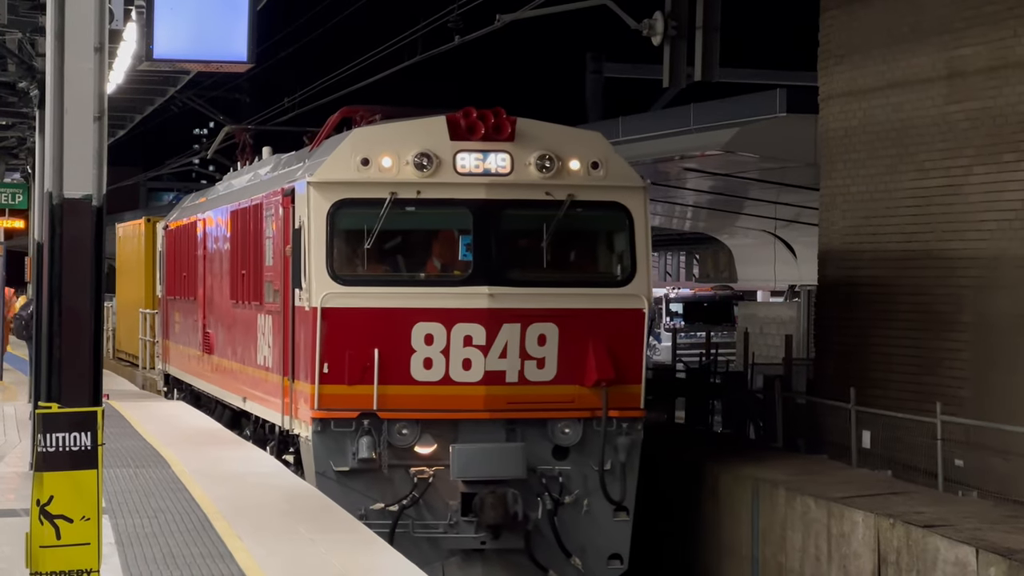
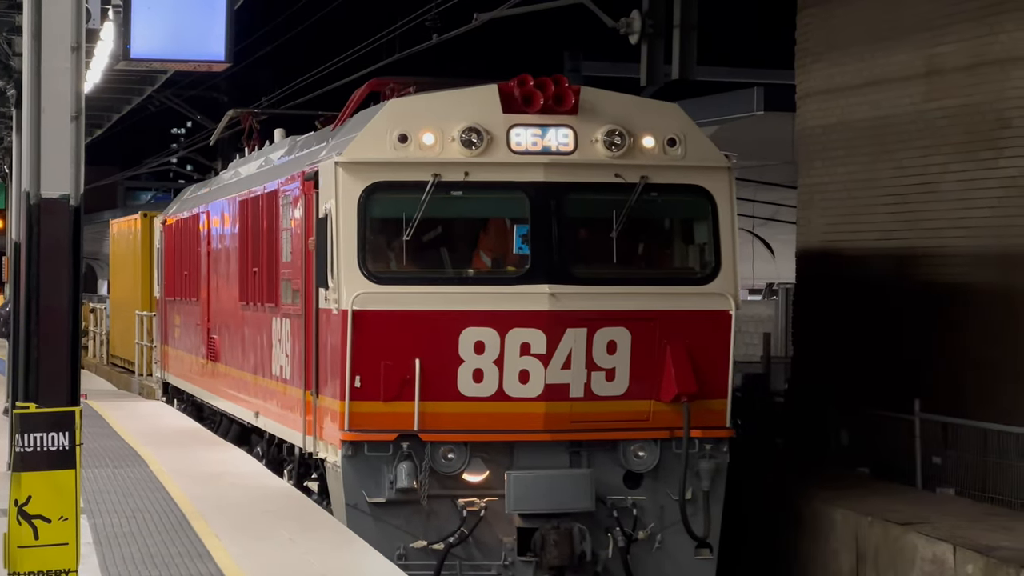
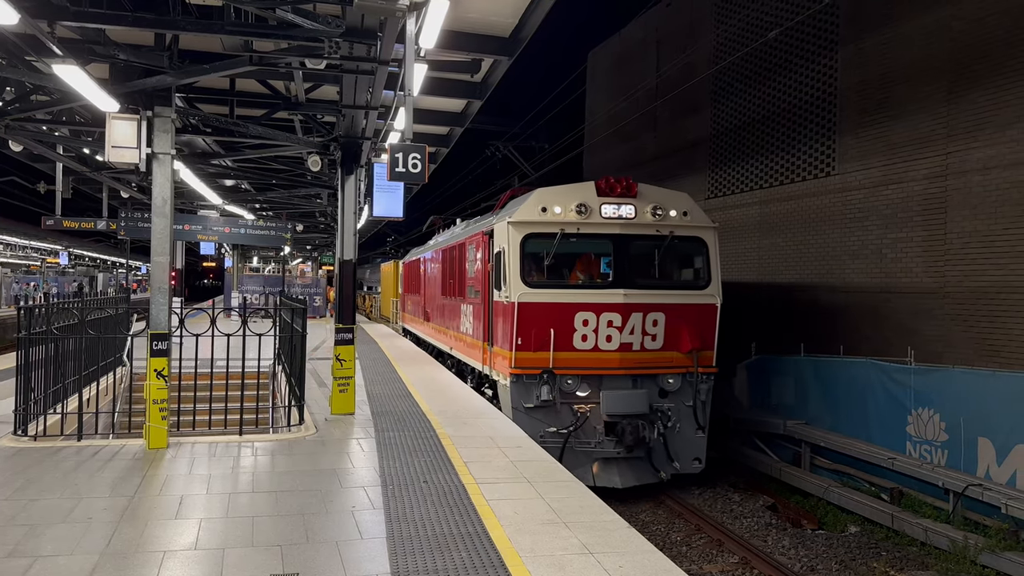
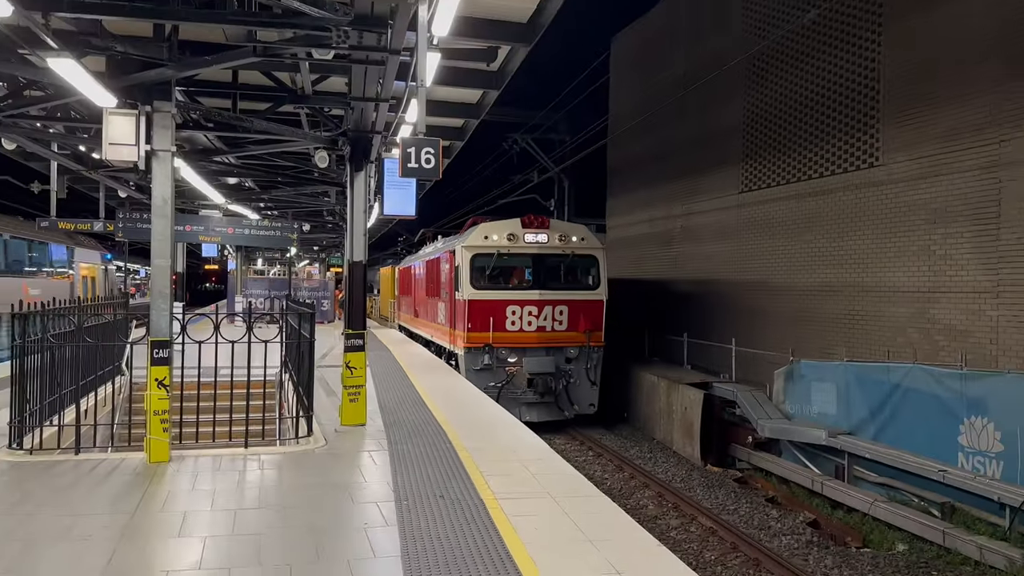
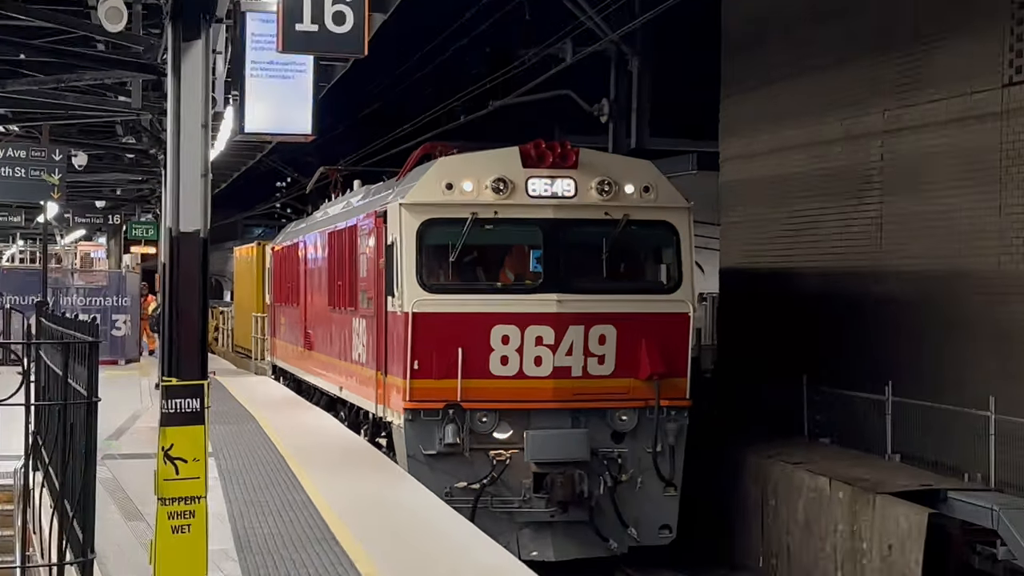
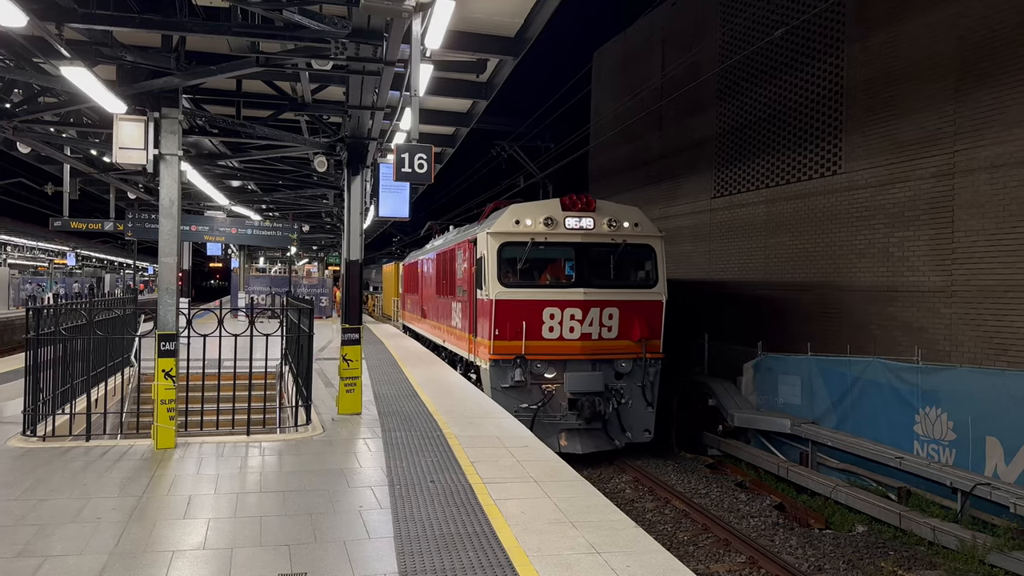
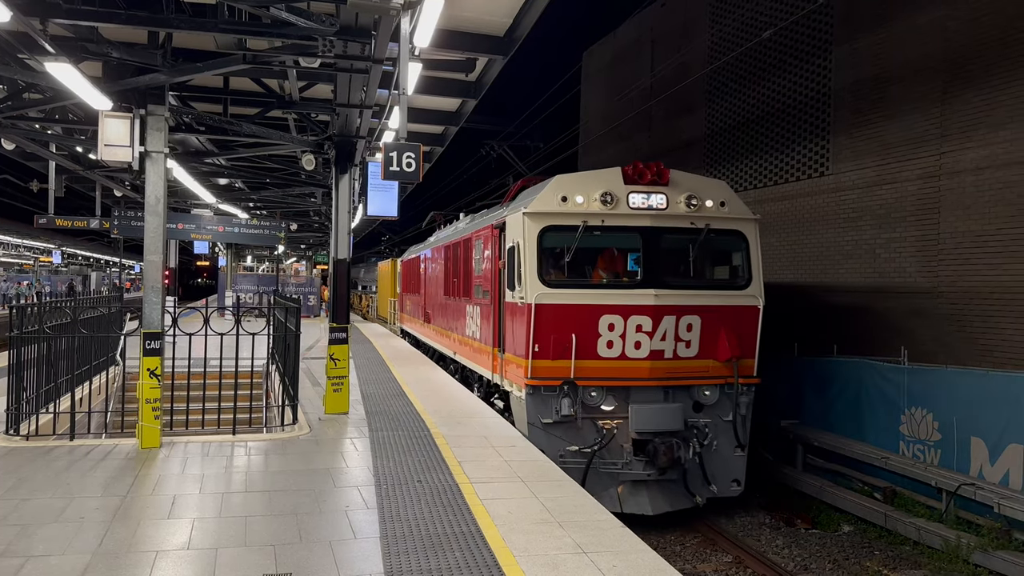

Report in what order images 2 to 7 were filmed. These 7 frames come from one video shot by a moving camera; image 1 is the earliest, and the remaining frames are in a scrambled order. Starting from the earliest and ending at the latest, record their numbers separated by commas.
2, 5, 4, 6, 3, 7
